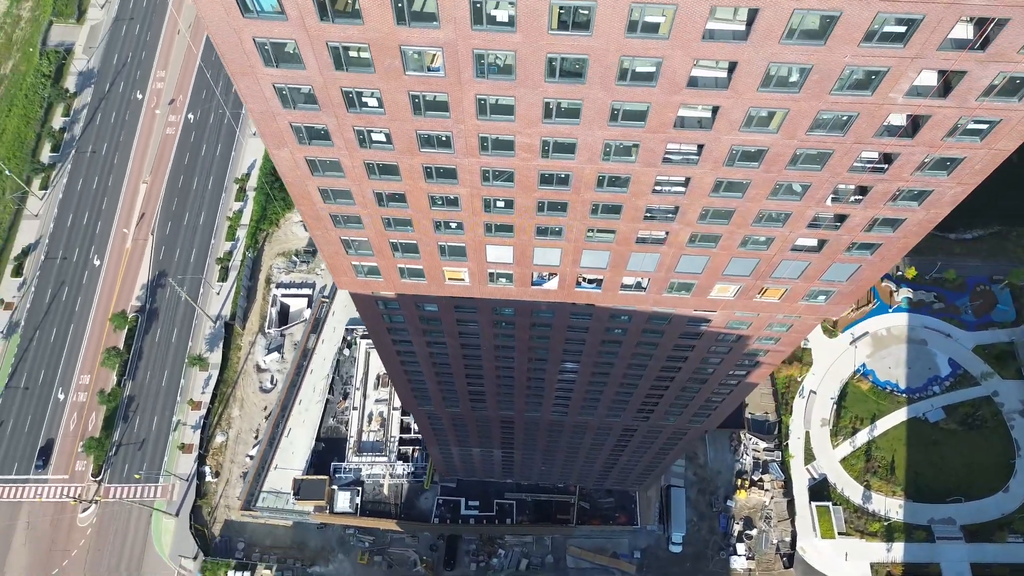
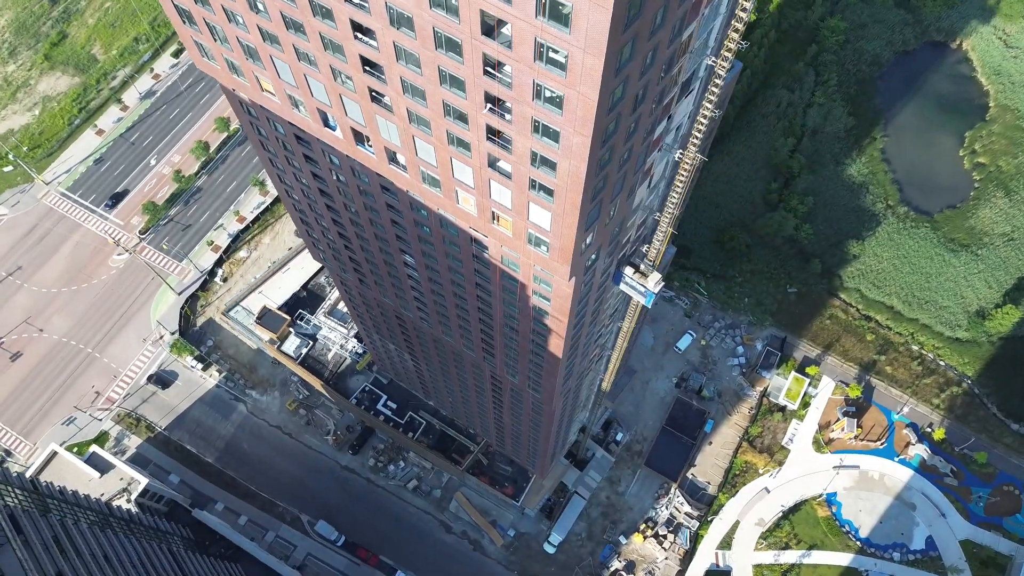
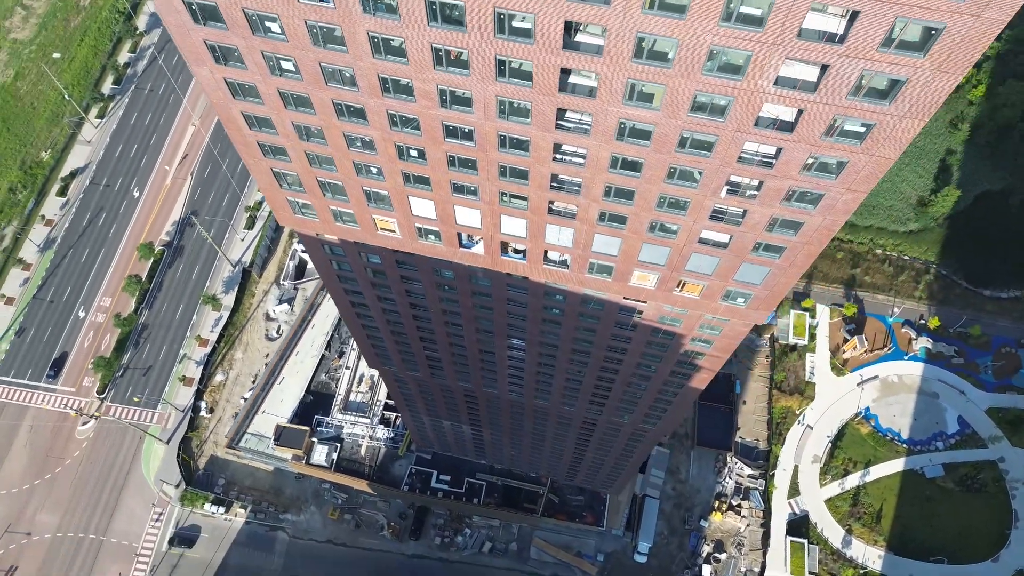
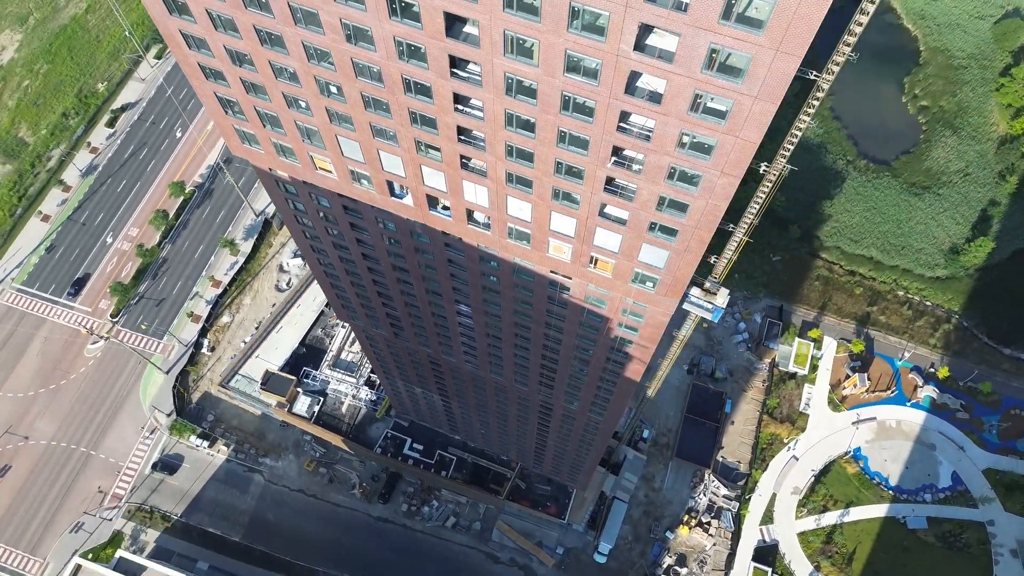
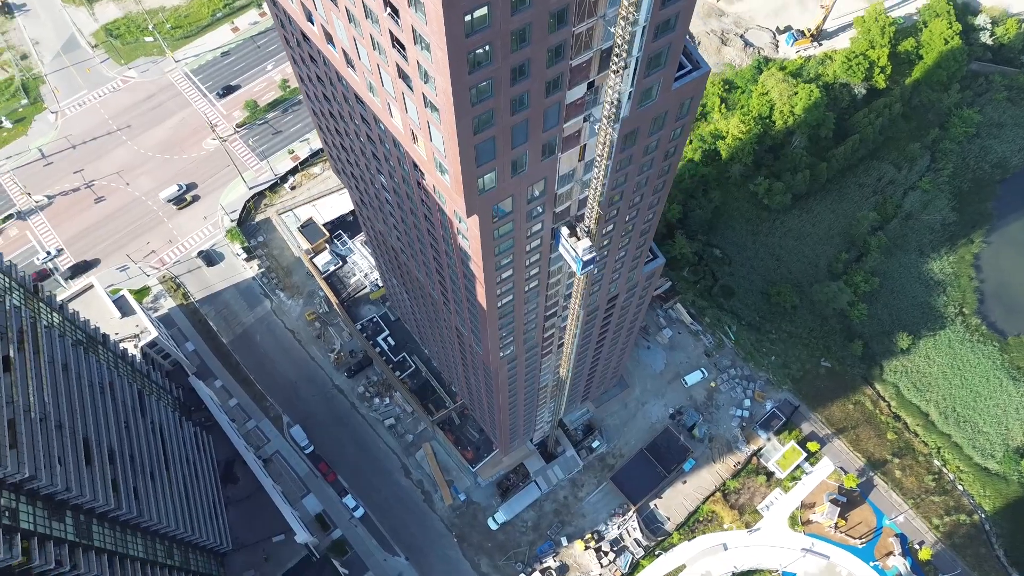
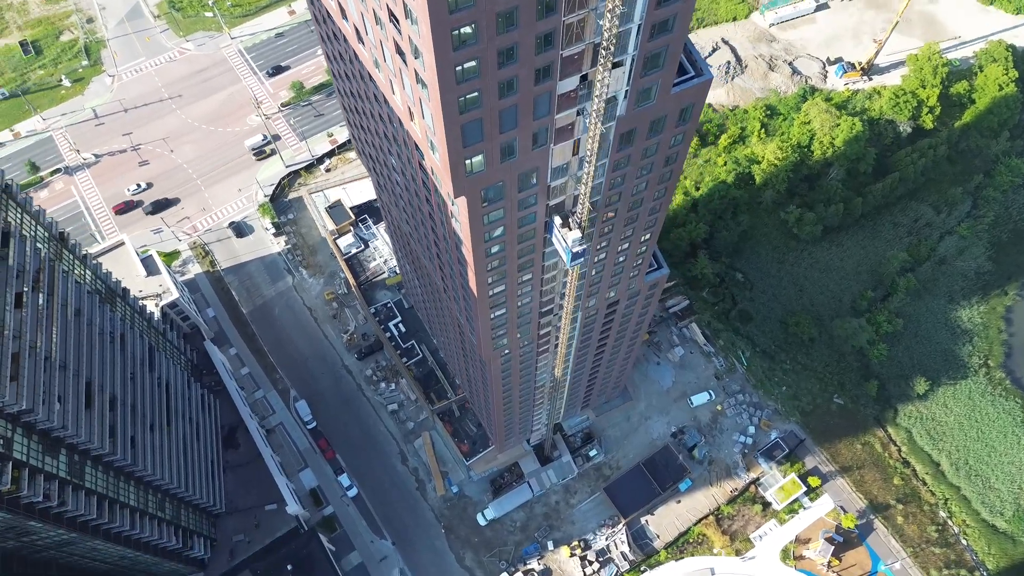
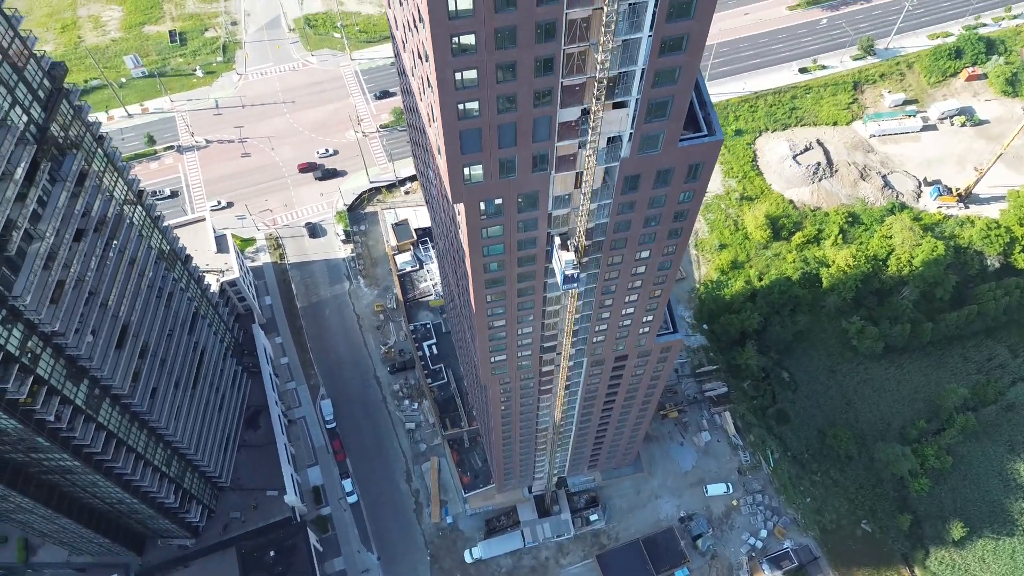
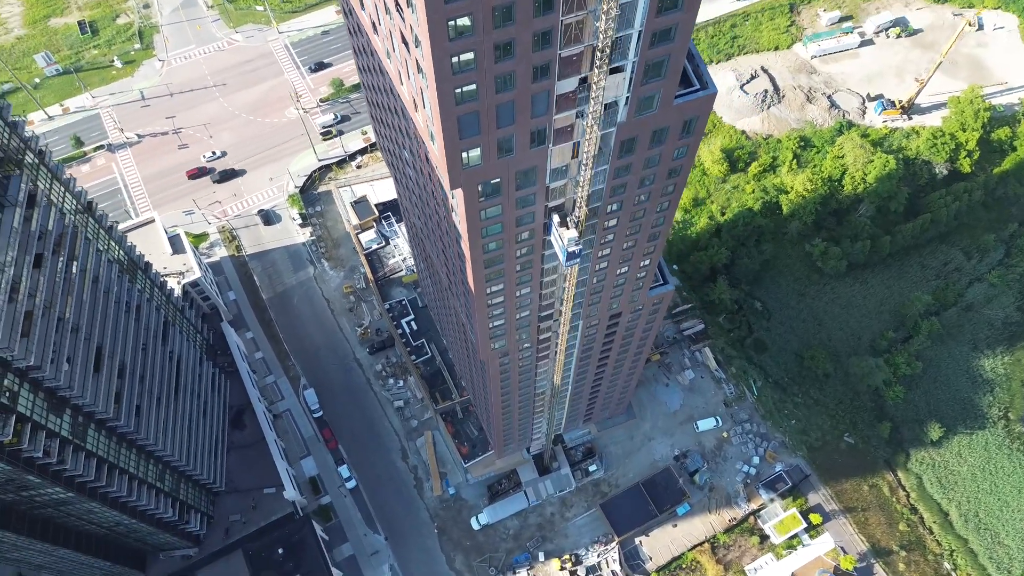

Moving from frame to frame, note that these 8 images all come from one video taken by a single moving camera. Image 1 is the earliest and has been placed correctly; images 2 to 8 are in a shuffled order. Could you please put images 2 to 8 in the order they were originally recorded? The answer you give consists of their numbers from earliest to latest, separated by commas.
3, 4, 2, 5, 6, 8, 7
